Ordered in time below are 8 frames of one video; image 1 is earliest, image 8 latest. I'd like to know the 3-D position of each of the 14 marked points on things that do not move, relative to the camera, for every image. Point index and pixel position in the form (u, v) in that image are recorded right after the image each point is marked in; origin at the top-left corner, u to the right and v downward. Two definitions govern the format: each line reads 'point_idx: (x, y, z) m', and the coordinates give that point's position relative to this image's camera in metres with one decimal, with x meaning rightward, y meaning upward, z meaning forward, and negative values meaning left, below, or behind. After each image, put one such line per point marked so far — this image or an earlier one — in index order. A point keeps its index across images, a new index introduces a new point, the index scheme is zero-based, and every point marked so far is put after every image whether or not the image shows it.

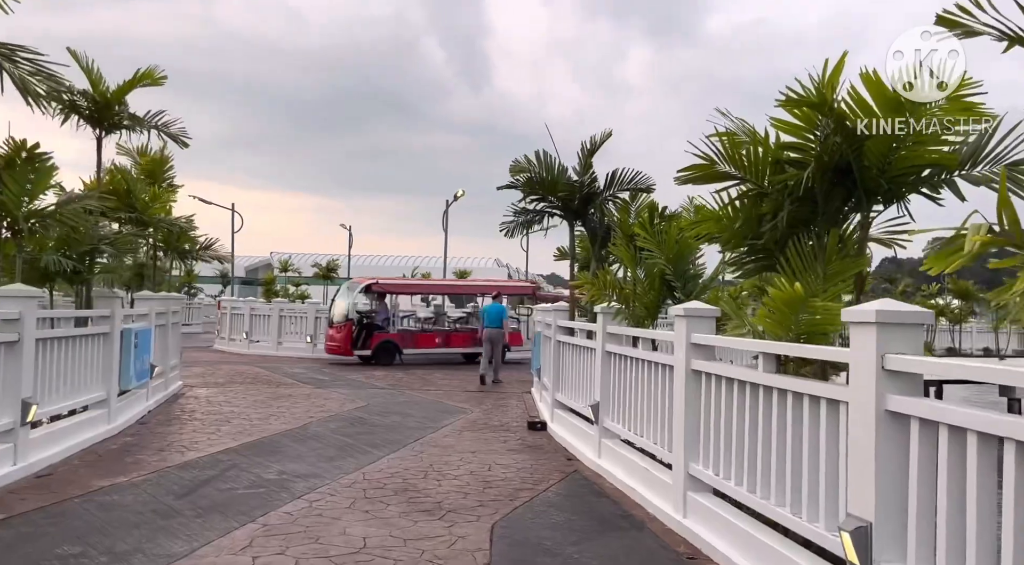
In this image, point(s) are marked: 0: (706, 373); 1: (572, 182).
0: (+1.2, -0.6, +5.0) m
1: (+0.7, +1.1, +9.0) m
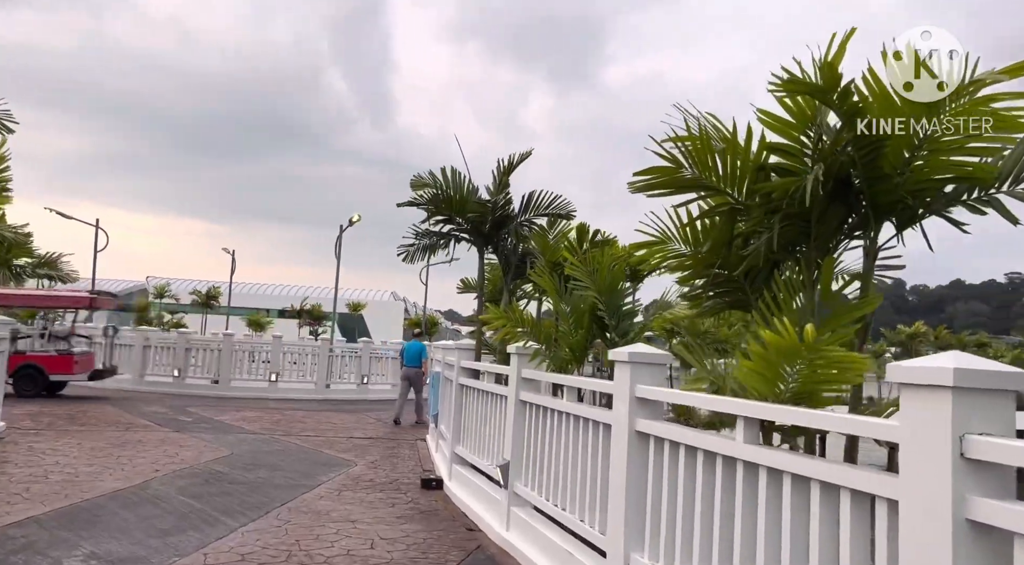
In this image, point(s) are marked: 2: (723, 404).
0: (+0.7, -0.8, +3.9) m
1: (-0.3, +0.8, +7.9) m
2: (+0.9, -0.5, +3.3) m
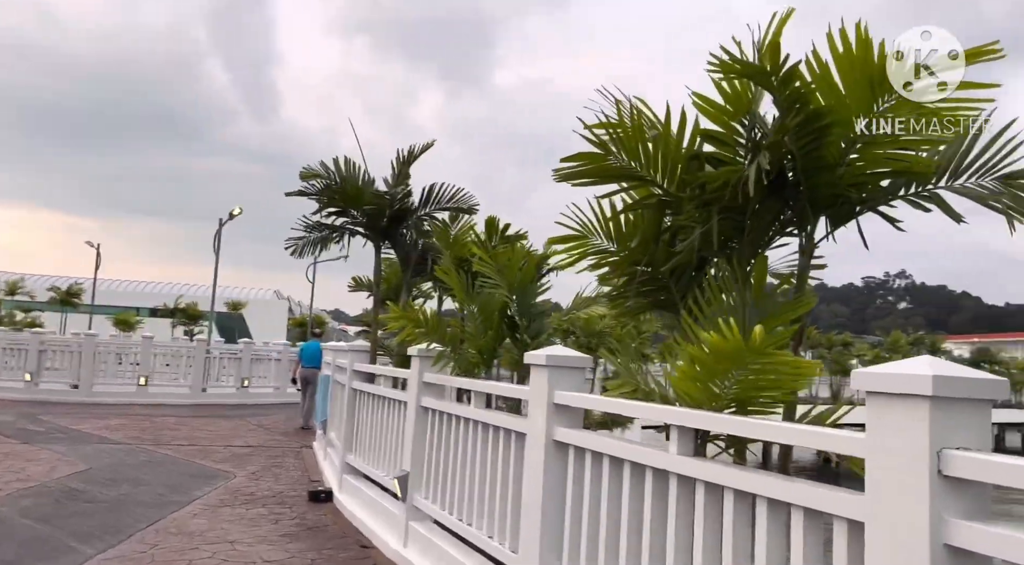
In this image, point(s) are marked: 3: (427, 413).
0: (+0.3, -0.7, +3.6) m
1: (-1.2, +0.8, +7.4) m
2: (+0.5, -0.5, +3.1) m
3: (-0.6, -0.9, +5.3) m
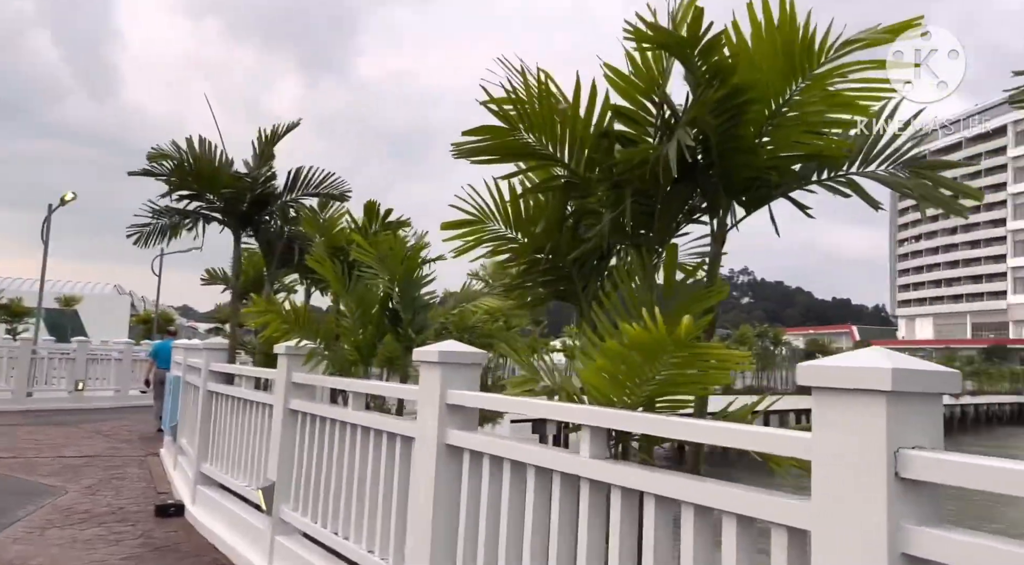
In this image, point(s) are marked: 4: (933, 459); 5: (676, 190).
0: (-0.2, -0.7, +3.3) m
1: (-2.3, +0.9, +6.8) m
2: (+0.2, -0.5, +2.8) m
3: (-1.3, -0.8, +4.9) m
4: (+0.9, -0.4, +1.7) m
5: (+0.6, +0.3, +3.0) m
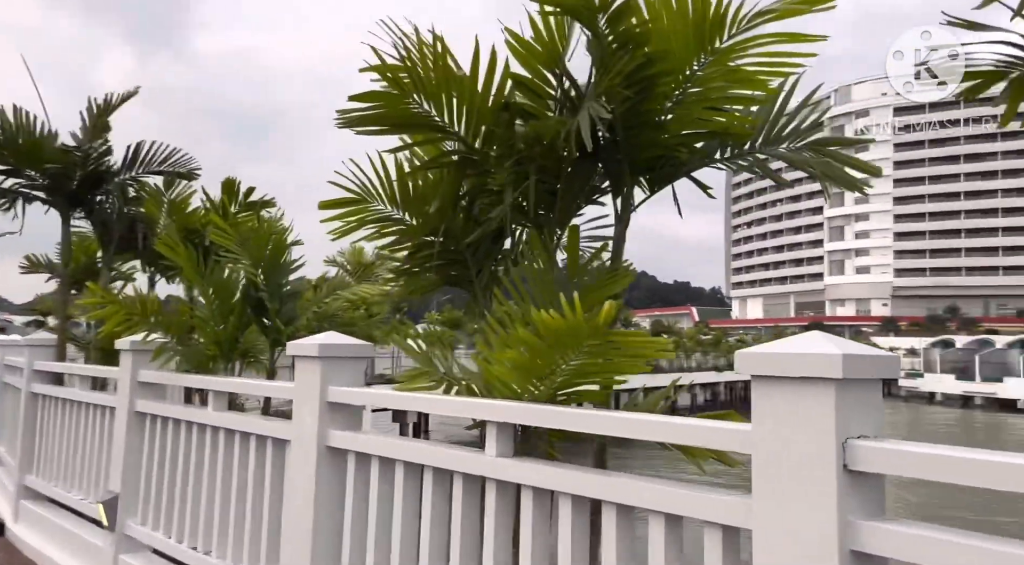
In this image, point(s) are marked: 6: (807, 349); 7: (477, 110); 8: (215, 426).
0: (-0.6, -0.6, +3.0) m
1: (-3.3, +1.0, +6.0) m
2: (-0.1, -0.4, +2.6) m
3: (-2.0, -0.7, +4.3) m
4: (+0.8, -0.3, +1.6) m
5: (+0.2, +0.4, +2.9) m
6: (+0.6, -0.1, +1.7) m
7: (-0.1, +0.6, +2.9) m
8: (-1.4, -0.7, +3.8) m
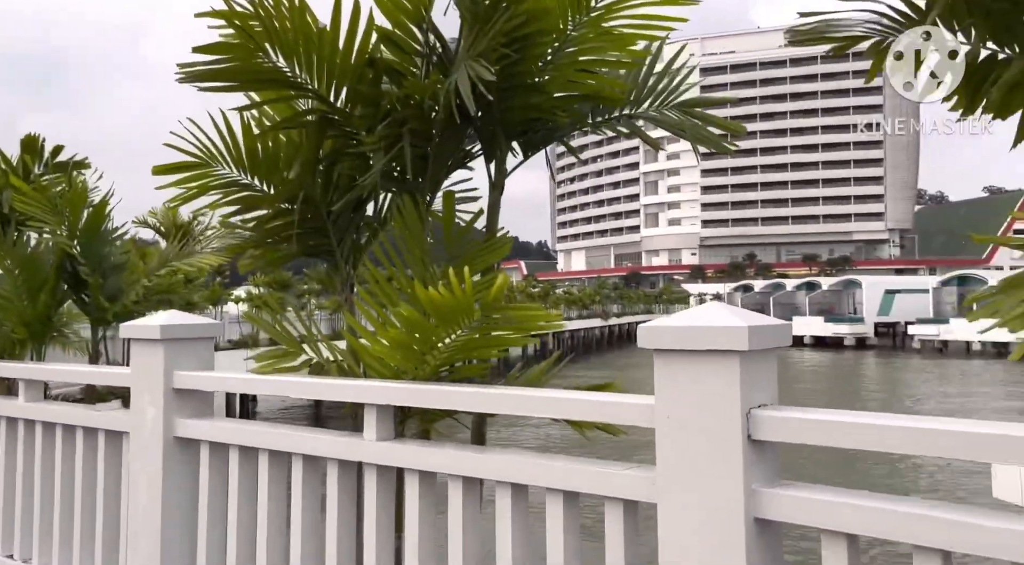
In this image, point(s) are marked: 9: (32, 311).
0: (-1.0, -0.5, +2.7) m
1: (-4.4, +1.1, +5.0) m
2: (-0.5, -0.3, +2.4) m
3: (-2.7, -0.6, +3.7) m
4: (+0.6, -0.3, +1.7) m
5: (-0.2, +0.5, +2.7) m
6: (+0.4, -0.1, +1.7) m
7: (-0.6, +0.7, +2.6) m
8: (-2.0, -0.6, +3.3) m
9: (-2.2, -0.1, +3.7) m
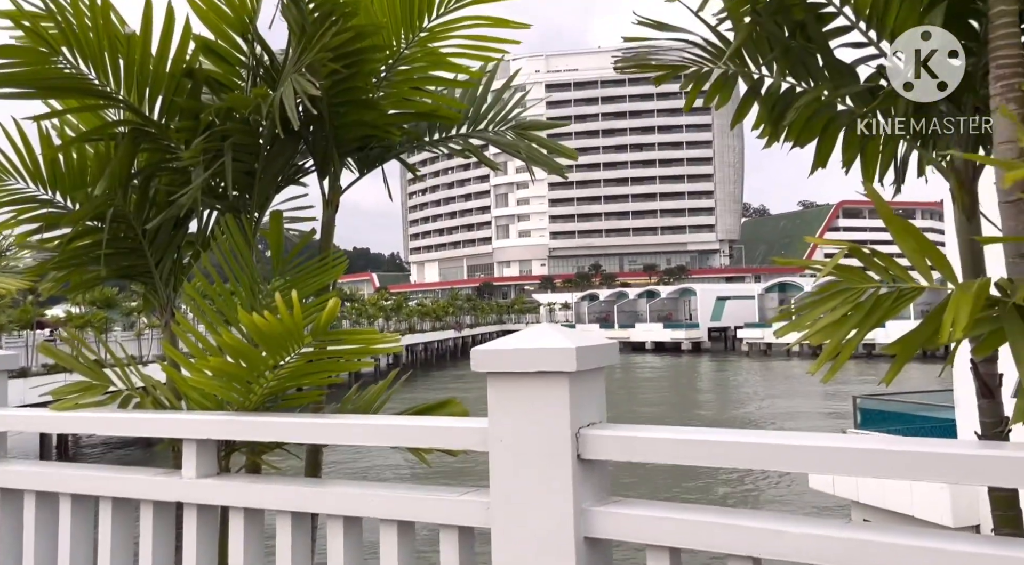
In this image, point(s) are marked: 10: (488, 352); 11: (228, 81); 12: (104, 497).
0: (-1.6, -0.6, +2.4) m
1: (-5.3, +1.0, +4.1) m
2: (-1.0, -0.4, +2.2) m
3: (-3.3, -0.7, +3.1) m
4: (+0.2, -0.3, +1.7) m
5: (-0.8, +0.4, +2.6) m
6: (+0.1, -0.1, +1.7) m
7: (-1.1, +0.6, +2.4) m
8: (-2.6, -0.7, +2.8) m
9: (-2.9, -0.2, +3.2) m
10: (-0.1, -0.2, +1.8) m
11: (-0.9, +0.7, +2.6) m
12: (-1.2, -0.6, +2.3) m
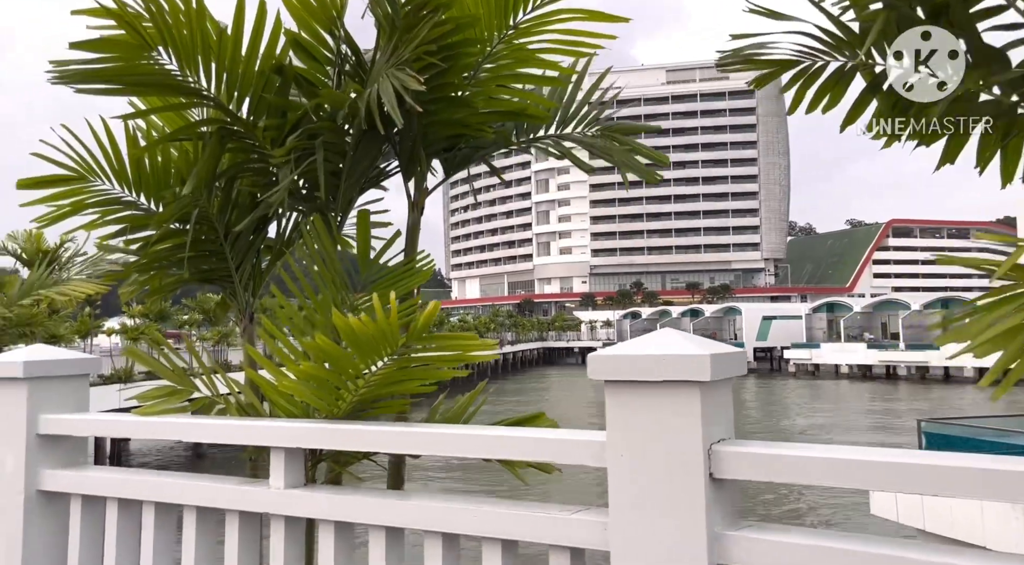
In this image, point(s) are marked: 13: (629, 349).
0: (-1.3, -0.6, +2.4) m
1: (-4.9, +1.0, +4.2) m
2: (-0.7, -0.4, +2.1) m
3: (-3.0, -0.8, +3.1) m
4: (+0.5, -0.3, +1.6) m
5: (-0.5, +0.4, +2.5) m
6: (+0.3, -0.1, +1.6) m
7: (-0.8, +0.6, +2.4) m
8: (-2.3, -0.7, +2.8) m
9: (-2.6, -0.3, +3.2) m
10: (+0.2, -0.2, +1.6) m
11: (-0.6, +0.6, +2.5) m
12: (-0.9, -0.6, +2.2) m
13: (+0.2, -0.1, +1.6) m
